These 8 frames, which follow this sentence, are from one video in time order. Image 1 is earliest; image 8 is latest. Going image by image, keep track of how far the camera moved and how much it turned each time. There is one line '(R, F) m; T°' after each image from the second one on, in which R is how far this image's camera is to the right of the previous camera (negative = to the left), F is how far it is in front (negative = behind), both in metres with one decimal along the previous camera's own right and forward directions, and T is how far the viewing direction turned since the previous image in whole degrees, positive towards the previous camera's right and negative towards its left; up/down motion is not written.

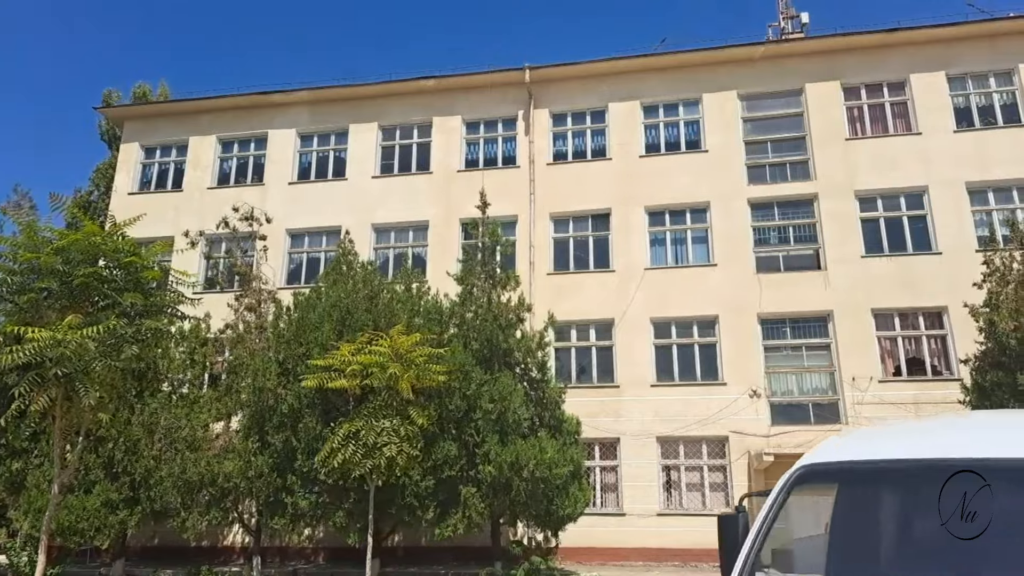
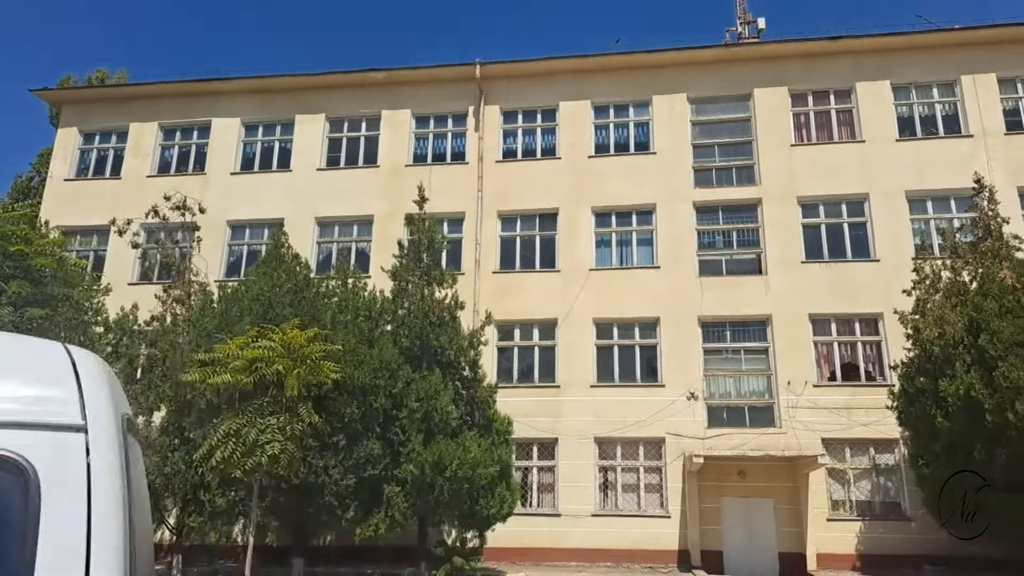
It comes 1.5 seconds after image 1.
(+0.8, +0.1) m; +2°
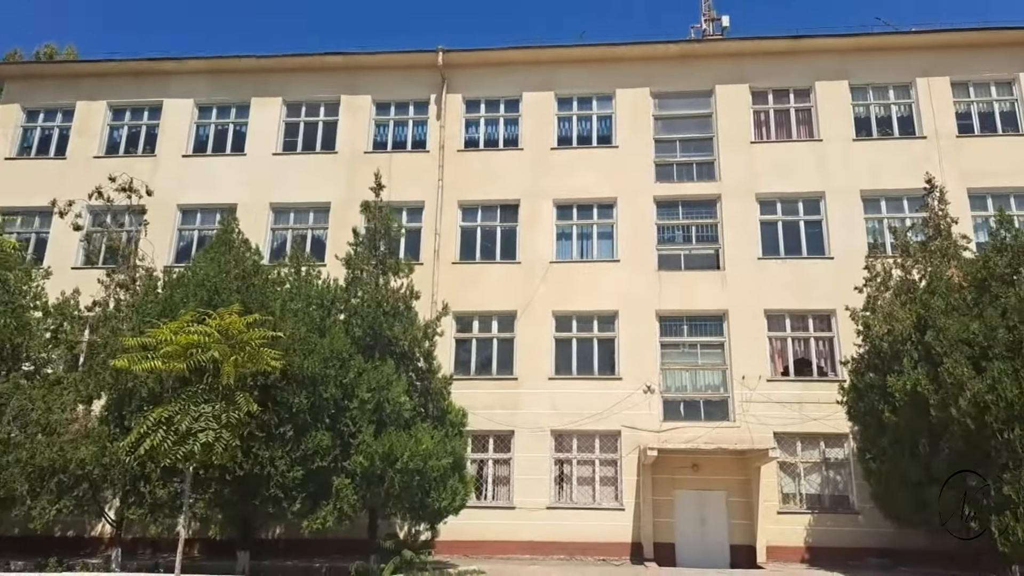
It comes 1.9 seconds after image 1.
(+0.2, +0.2) m; +3°
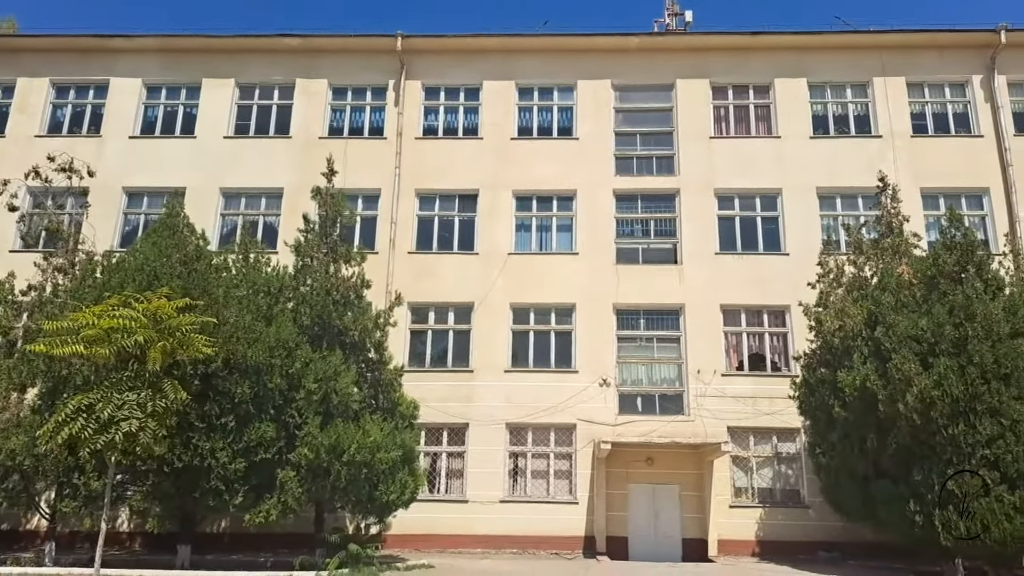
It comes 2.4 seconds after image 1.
(+0.2, +0.2) m; +3°
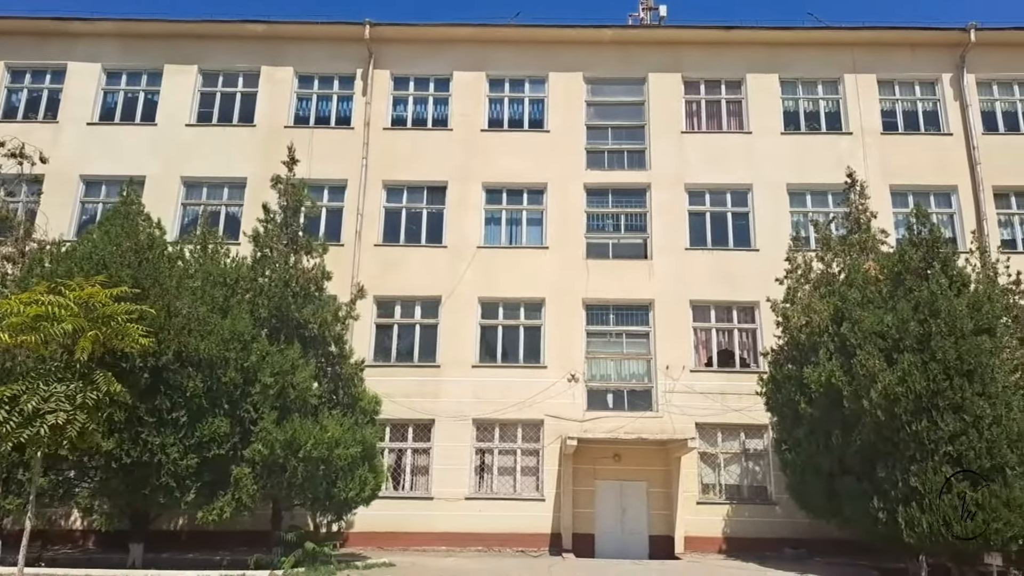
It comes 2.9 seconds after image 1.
(+0.3, +0.3) m; +2°
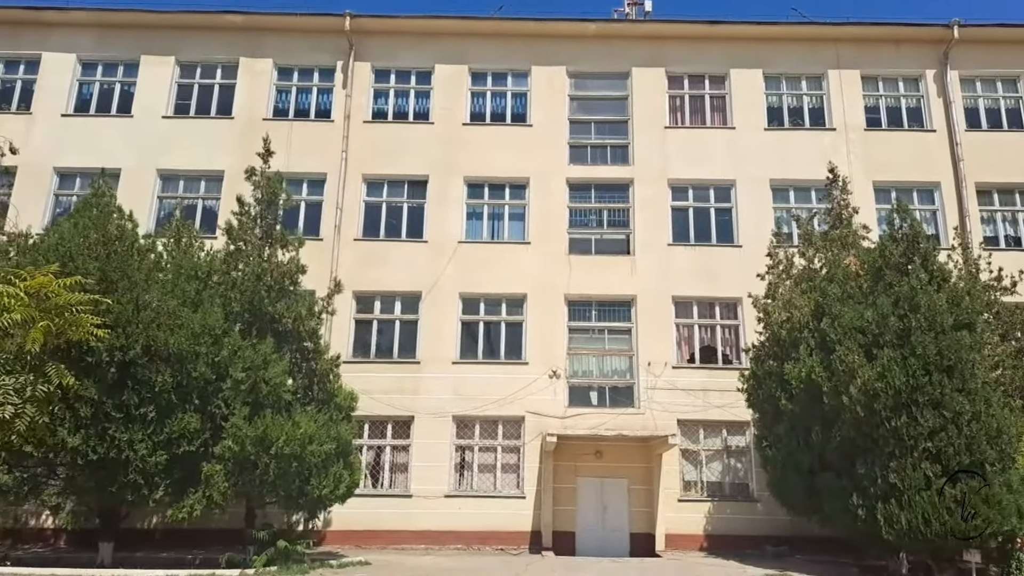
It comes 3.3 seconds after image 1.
(+0.2, +0.2) m; +1°
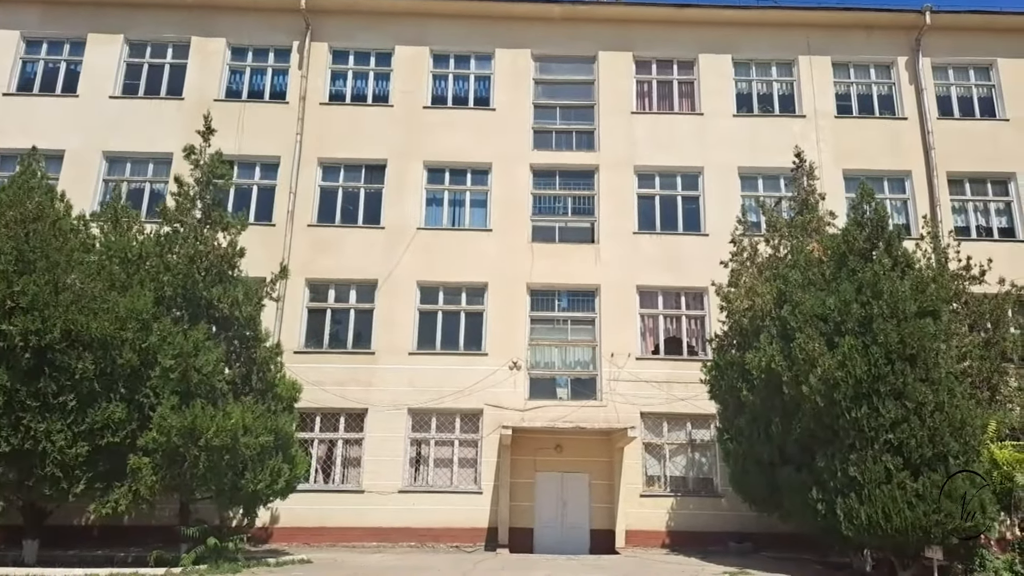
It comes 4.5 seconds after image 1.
(+0.6, +0.6) m; +1°
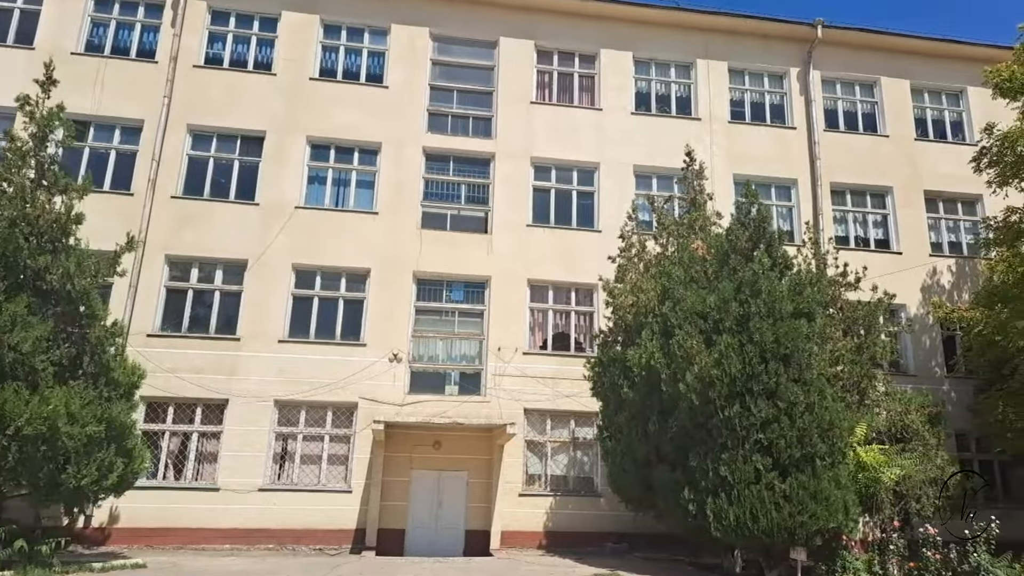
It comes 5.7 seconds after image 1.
(+0.6, +0.7) m; +7°
